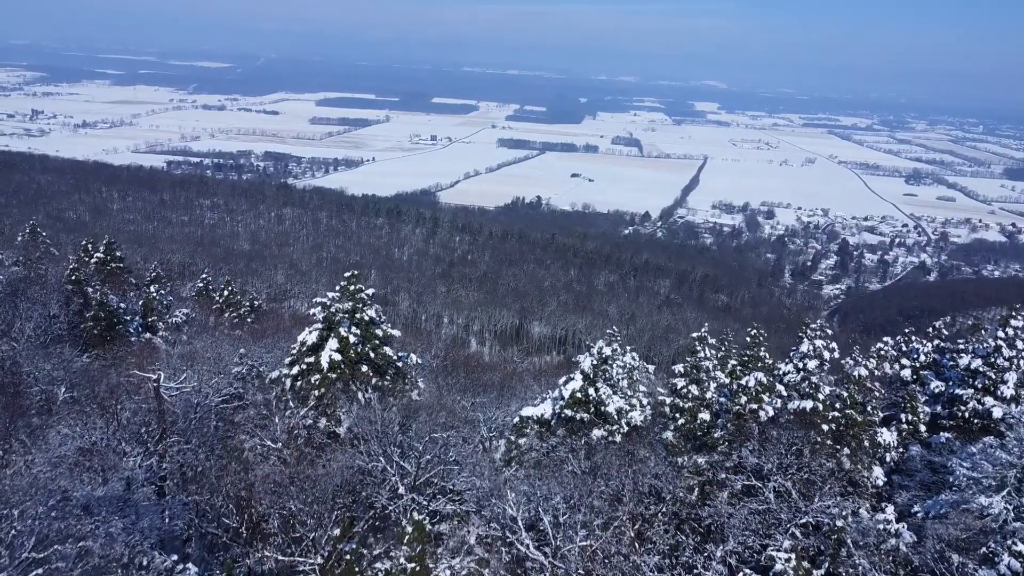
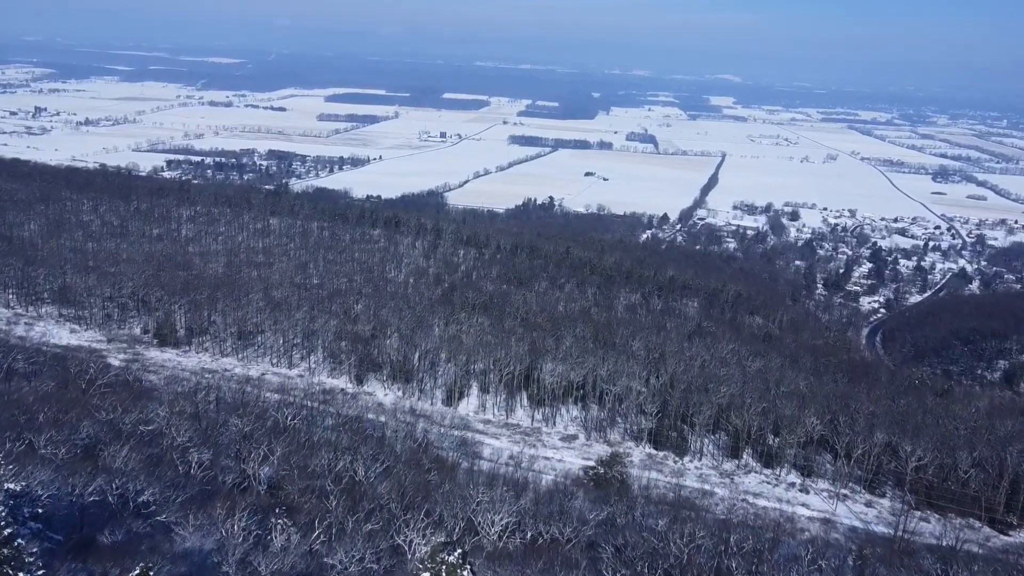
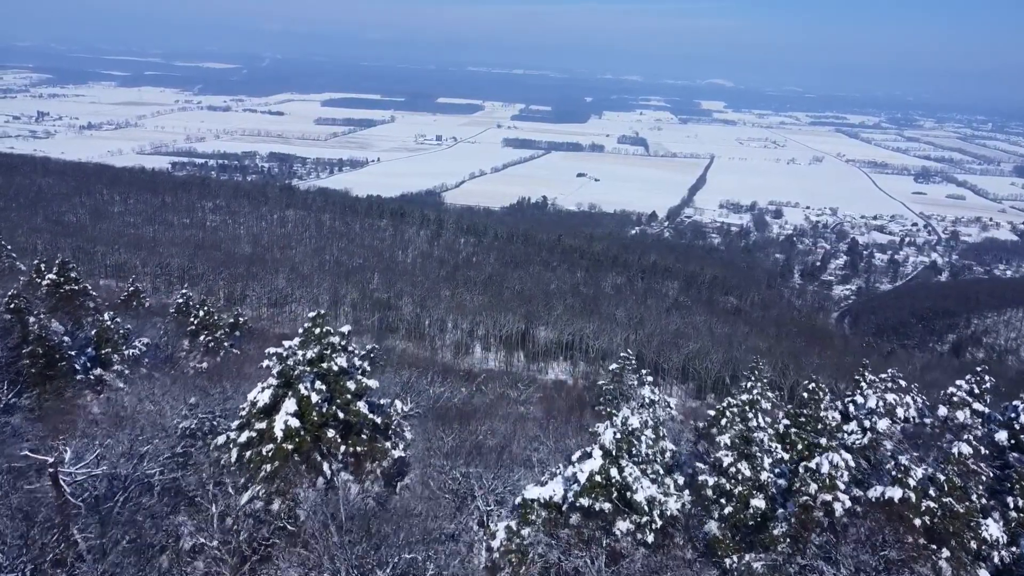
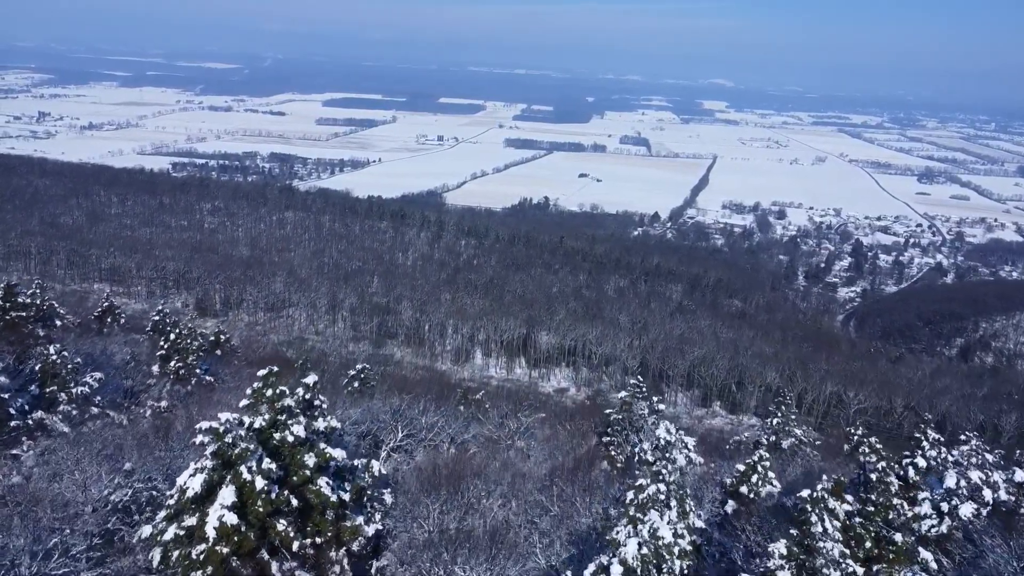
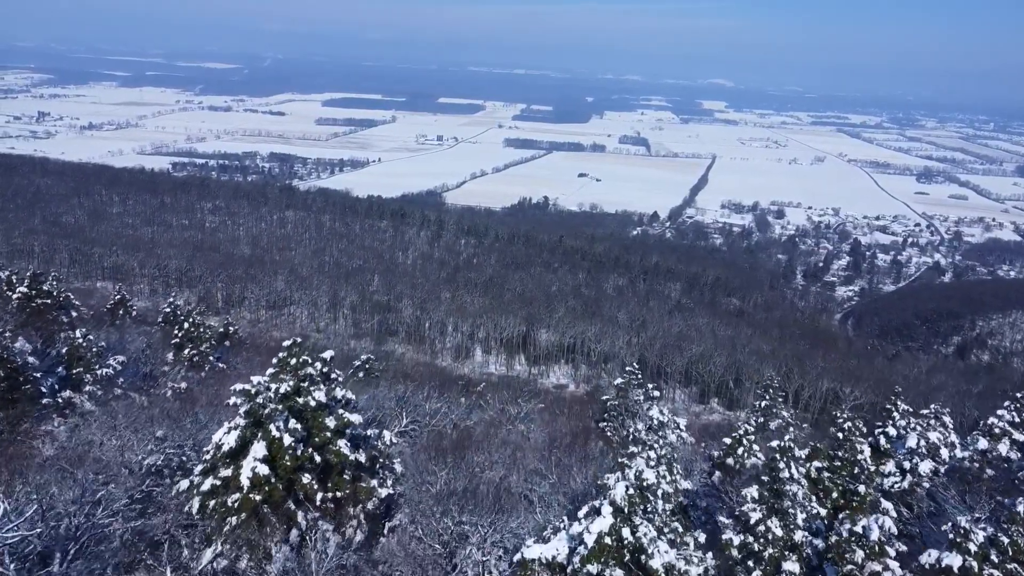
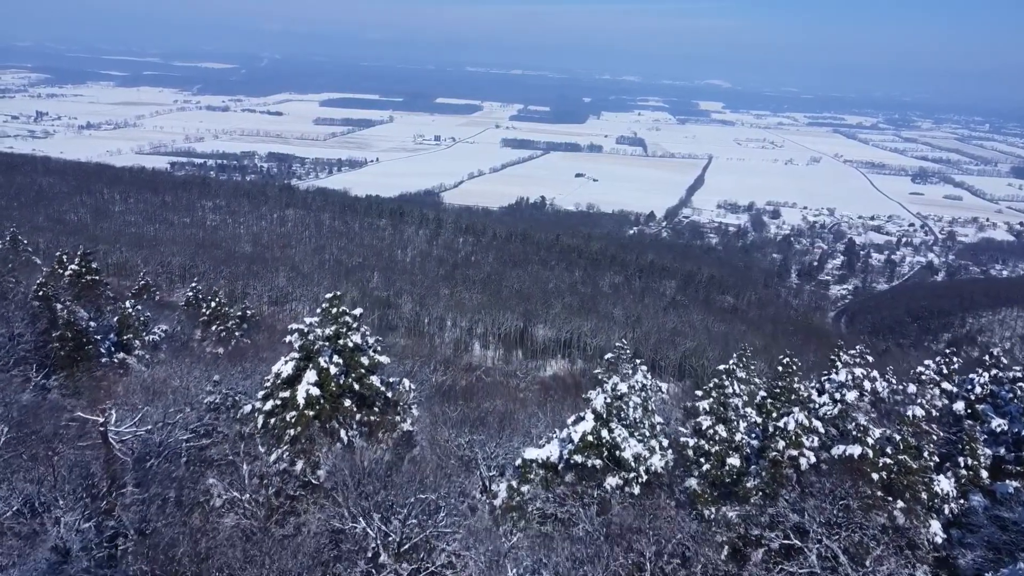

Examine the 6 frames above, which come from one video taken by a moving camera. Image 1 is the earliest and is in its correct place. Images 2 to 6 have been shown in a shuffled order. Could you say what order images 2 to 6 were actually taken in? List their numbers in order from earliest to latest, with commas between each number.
6, 3, 5, 4, 2
